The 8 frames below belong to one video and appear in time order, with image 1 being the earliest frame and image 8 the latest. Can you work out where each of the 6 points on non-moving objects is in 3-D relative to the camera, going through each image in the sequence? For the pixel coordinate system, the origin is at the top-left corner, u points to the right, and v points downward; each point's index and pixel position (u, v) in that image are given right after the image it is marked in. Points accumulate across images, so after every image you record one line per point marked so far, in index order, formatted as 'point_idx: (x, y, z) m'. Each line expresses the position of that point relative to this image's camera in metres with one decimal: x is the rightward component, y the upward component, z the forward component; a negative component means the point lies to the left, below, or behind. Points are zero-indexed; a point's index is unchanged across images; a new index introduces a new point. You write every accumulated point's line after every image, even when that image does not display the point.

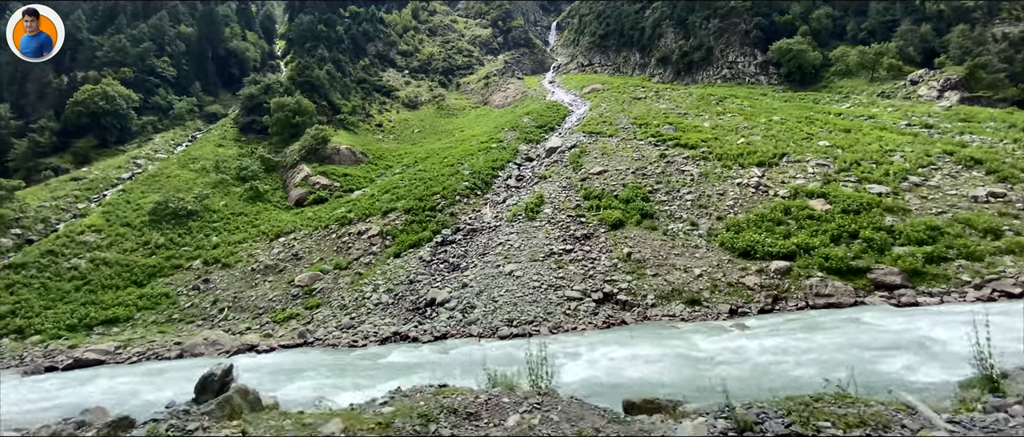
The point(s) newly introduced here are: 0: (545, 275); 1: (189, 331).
0: (+1.3, -2.0, +16.8) m
1: (-13.1, -4.6, +20.0) m
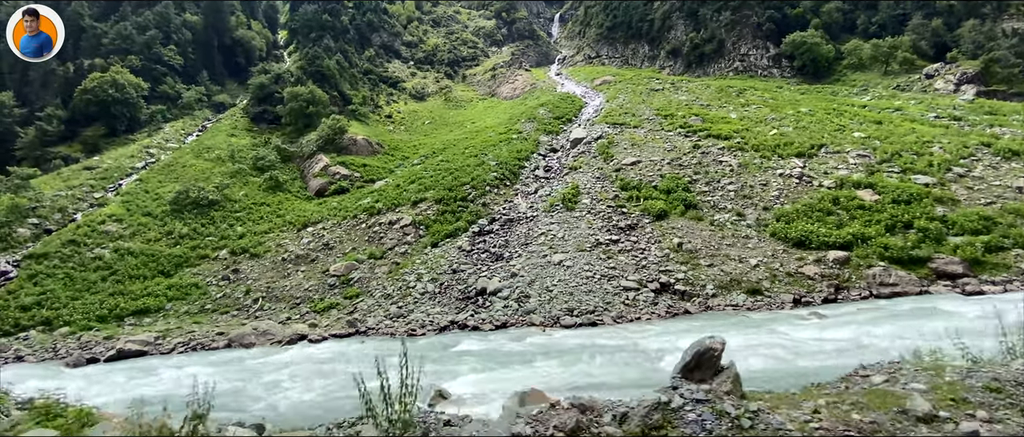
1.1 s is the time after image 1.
0: (+3.0, -1.6, +16.6) m
1: (-11.4, -4.1, +19.7) m
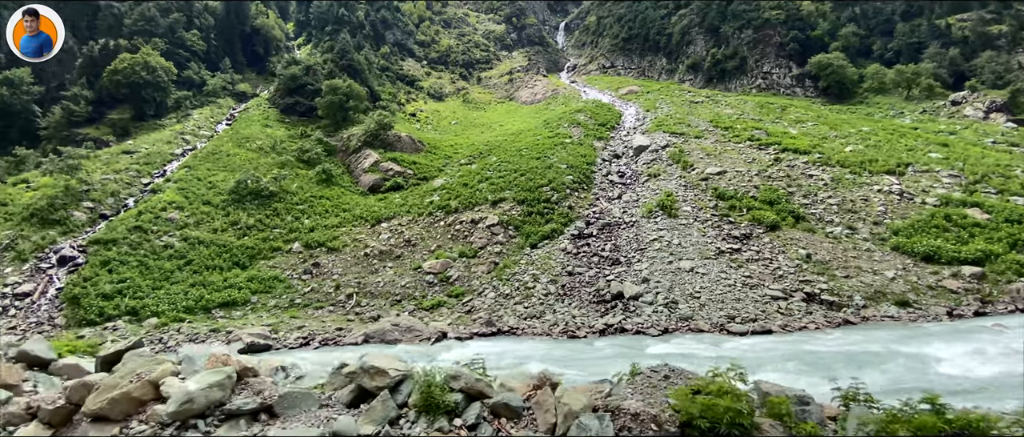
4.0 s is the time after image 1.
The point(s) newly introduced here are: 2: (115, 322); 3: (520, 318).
0: (+7.6, -1.9, +16.6) m
1: (-7.1, -3.8, +19.0) m
2: (-14.9, -3.9, +18.3) m
3: (+0.2, -3.3, +16.1) m
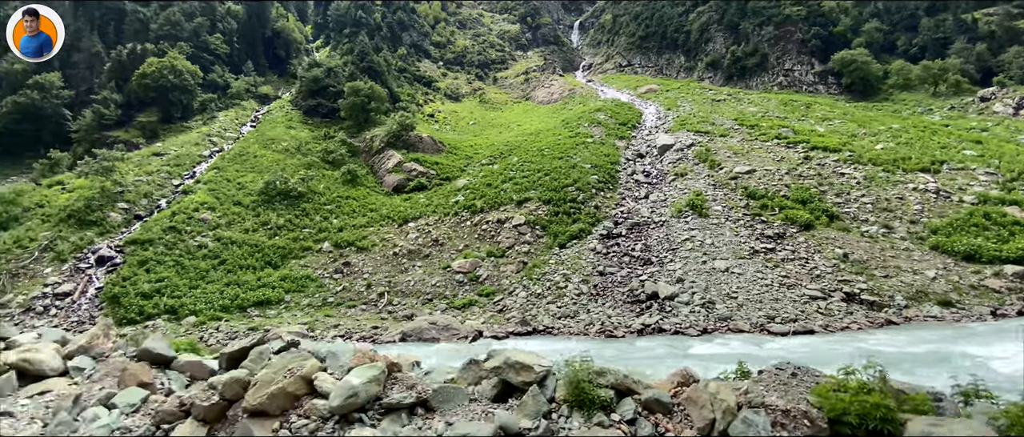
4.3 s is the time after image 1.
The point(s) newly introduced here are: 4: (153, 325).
0: (+8.7, -1.8, +16.5) m
1: (-5.9, -3.8, +19.3) m
2: (-13.7, -3.9, +18.7) m
3: (+1.3, -3.3, +16.1) m
4: (-13.6, -4.0, +18.4) m
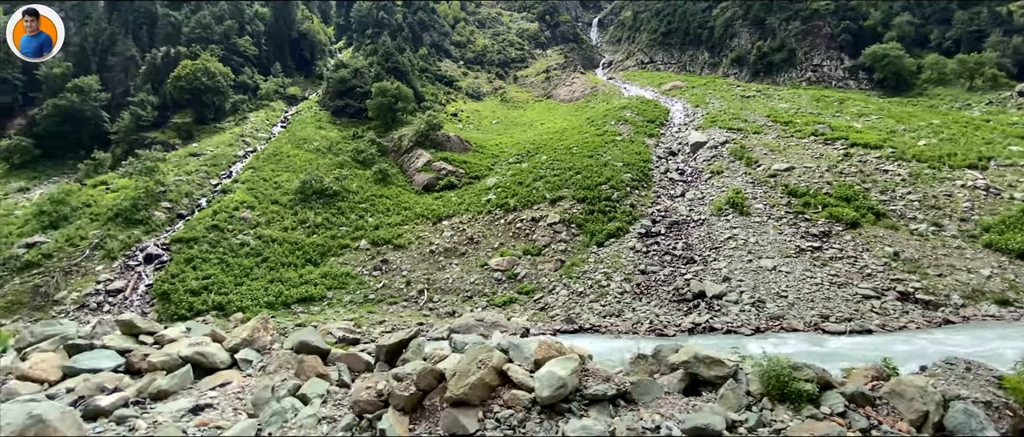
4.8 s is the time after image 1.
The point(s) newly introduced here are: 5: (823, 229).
0: (+10.2, -1.8, +16.3) m
1: (-4.3, -3.8, +19.5) m
2: (-12.1, -3.9, +19.2) m
3: (+2.8, -3.2, +16.1) m
4: (-12.0, -4.0, +18.9) m
5: (+12.0, -0.4, +18.7) m
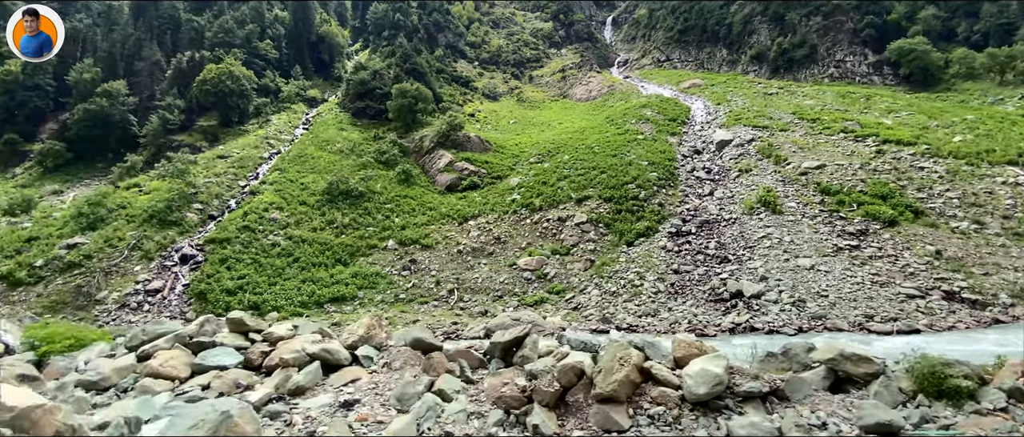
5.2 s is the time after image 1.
0: (+11.4, -1.7, +16.0) m
1: (-3.1, -3.8, +19.6) m
2: (-10.9, -3.9, +19.5) m
3: (+4.0, -3.2, +16.1) m
4: (-10.8, -4.0, +19.2) m
5: (+13.2, -0.3, +18.4) m
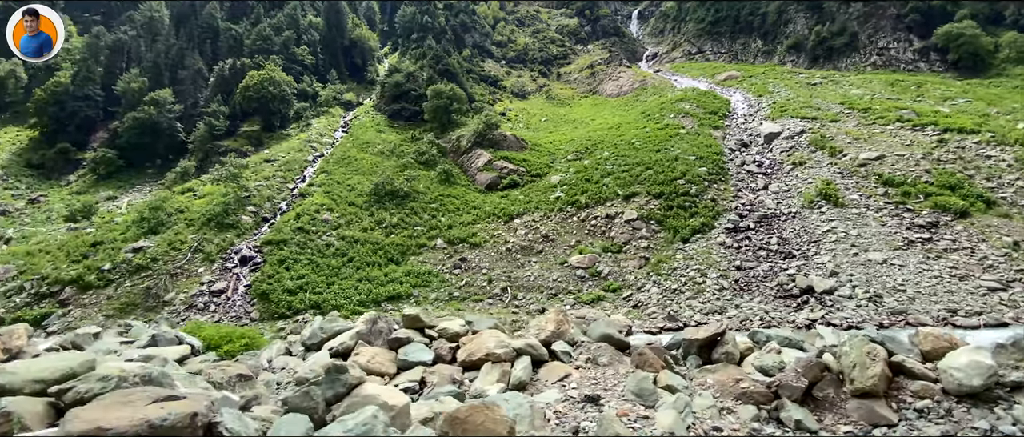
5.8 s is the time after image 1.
0: (+13.4, -1.4, +15.5) m
1: (-0.8, -3.7, +19.7) m
2: (-8.6, -4.0, +20.0) m
3: (+6.1, -3.1, +15.8) m
4: (-8.5, -4.1, +19.7) m
5: (+15.3, 0.0, +17.7) m
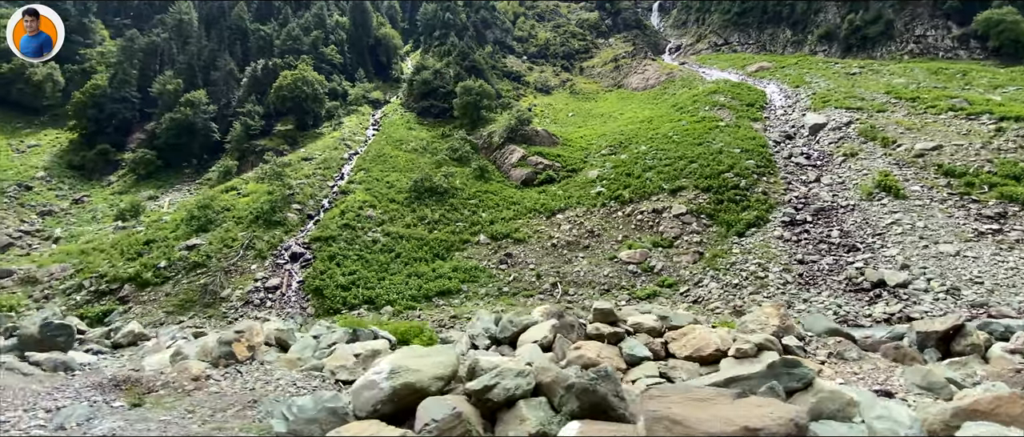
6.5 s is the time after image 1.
0: (+15.4, -1.2, +15.0) m
1: (+1.4, -3.5, +19.7) m
2: (-6.4, -3.9, +20.2) m
3: (+8.1, -2.8, +15.6) m
4: (-6.3, -4.0, +19.9) m
5: (+17.4, +0.3, +17.2) m
